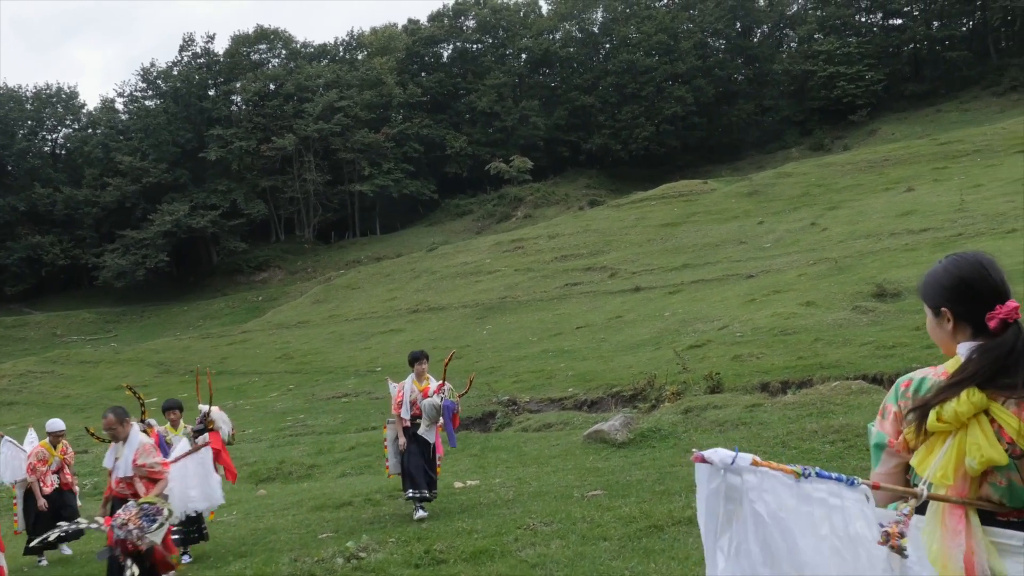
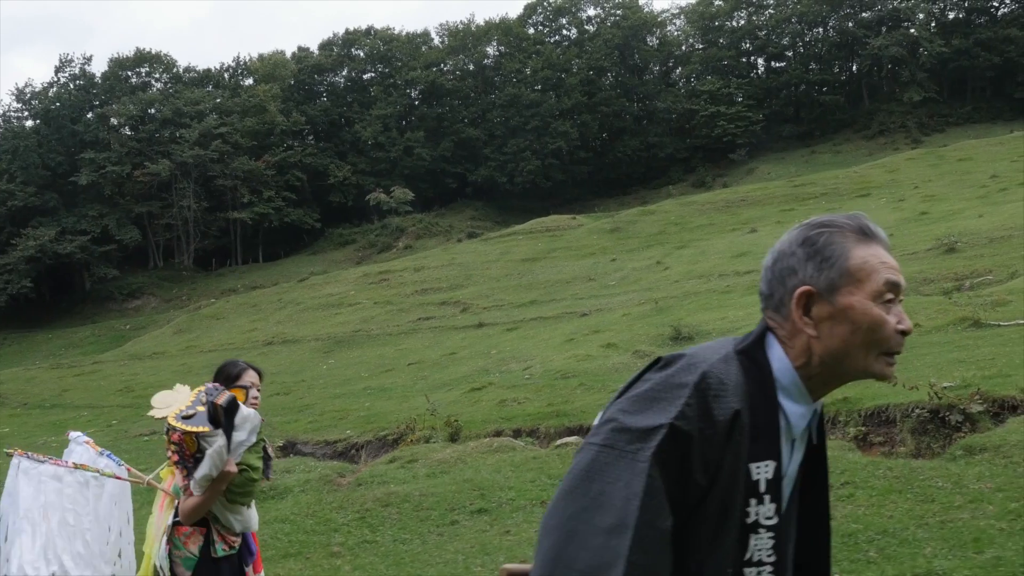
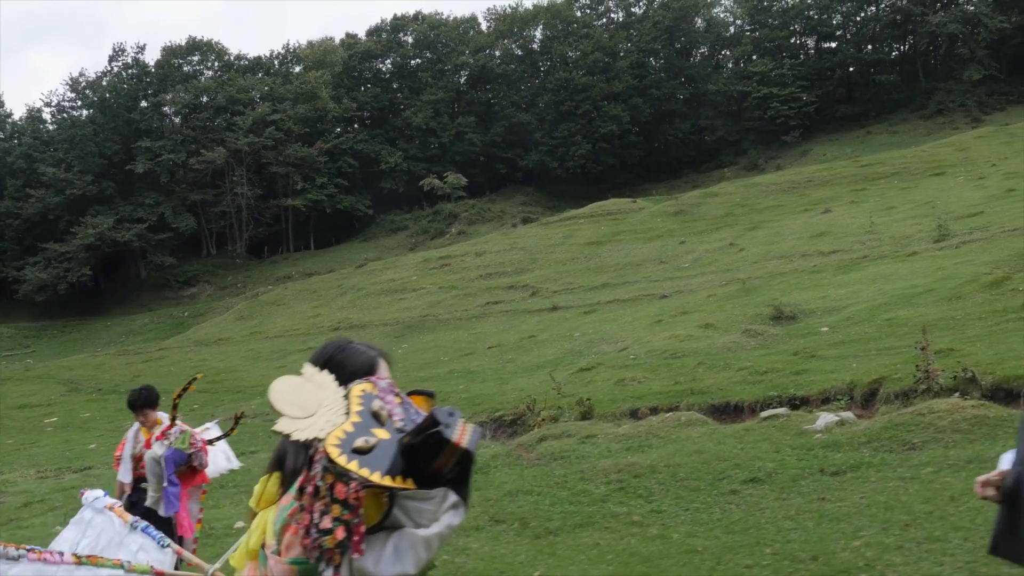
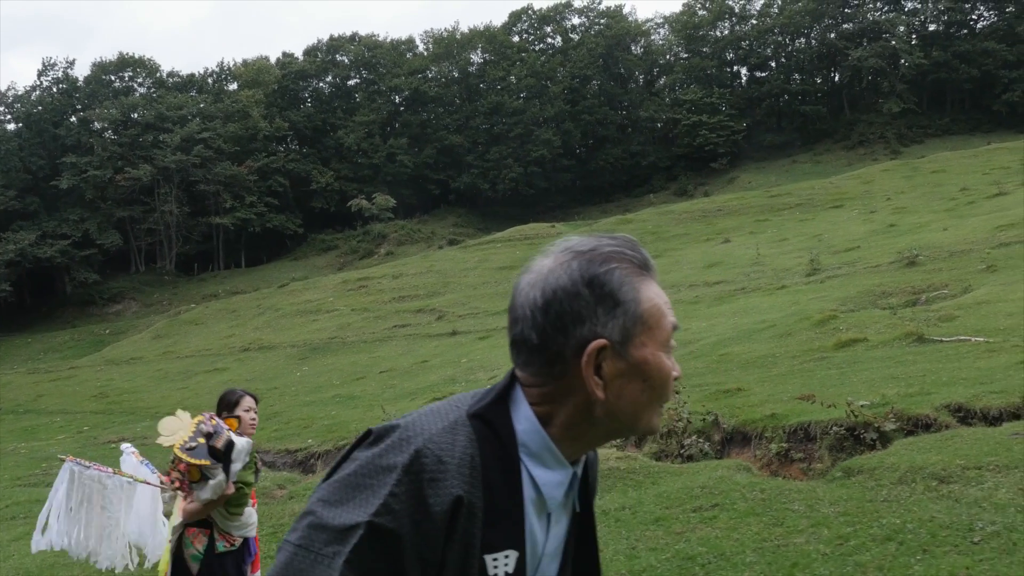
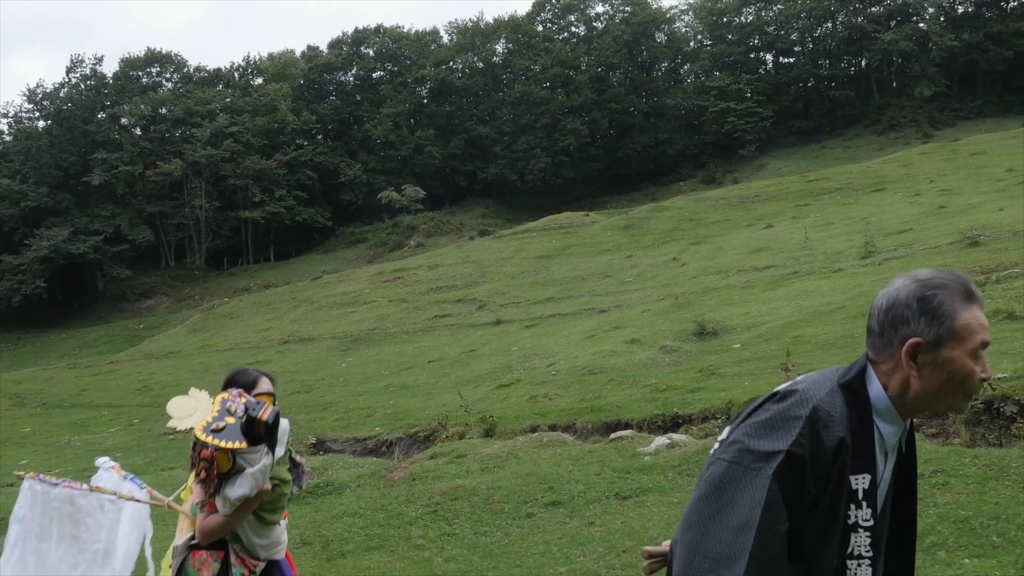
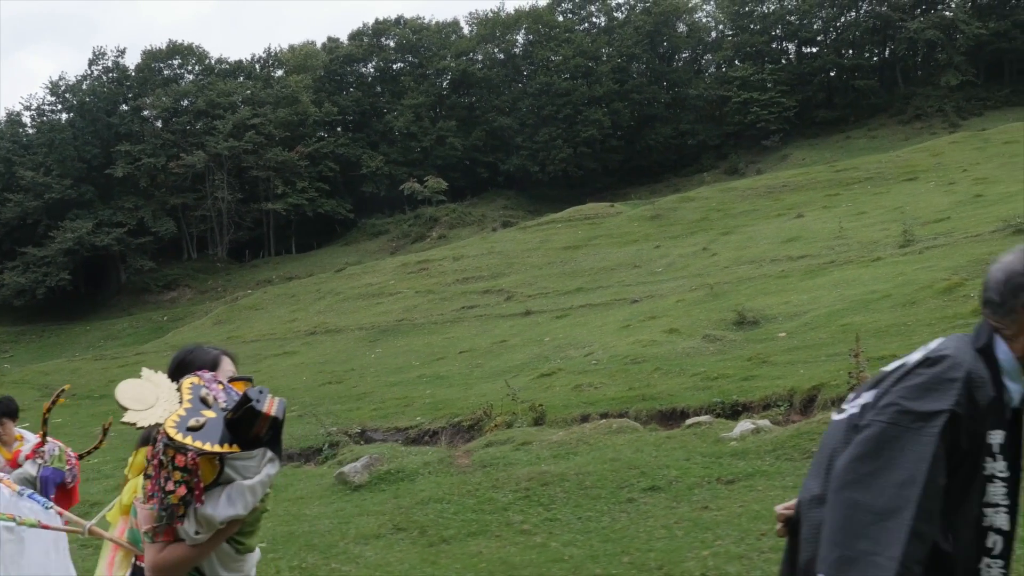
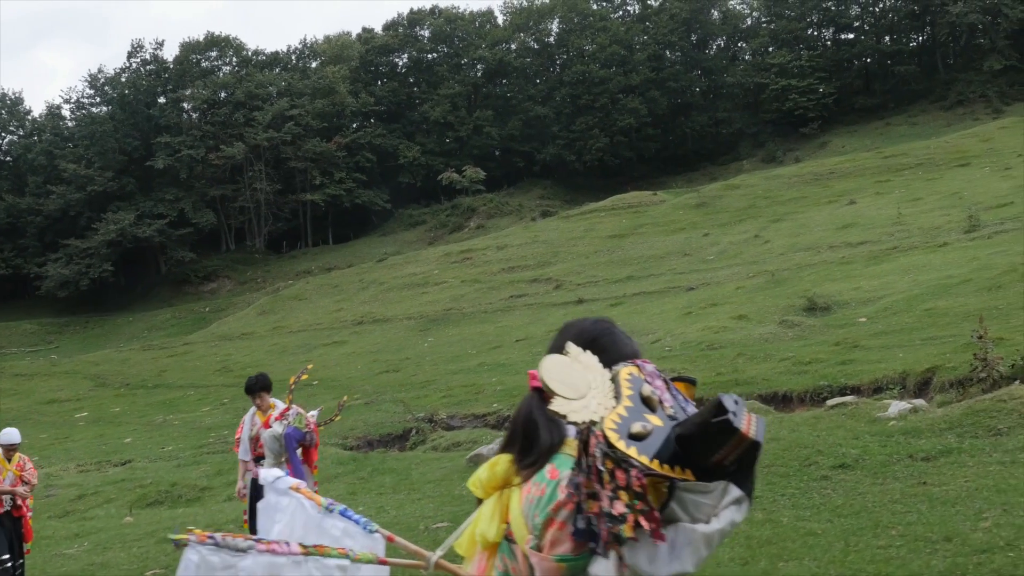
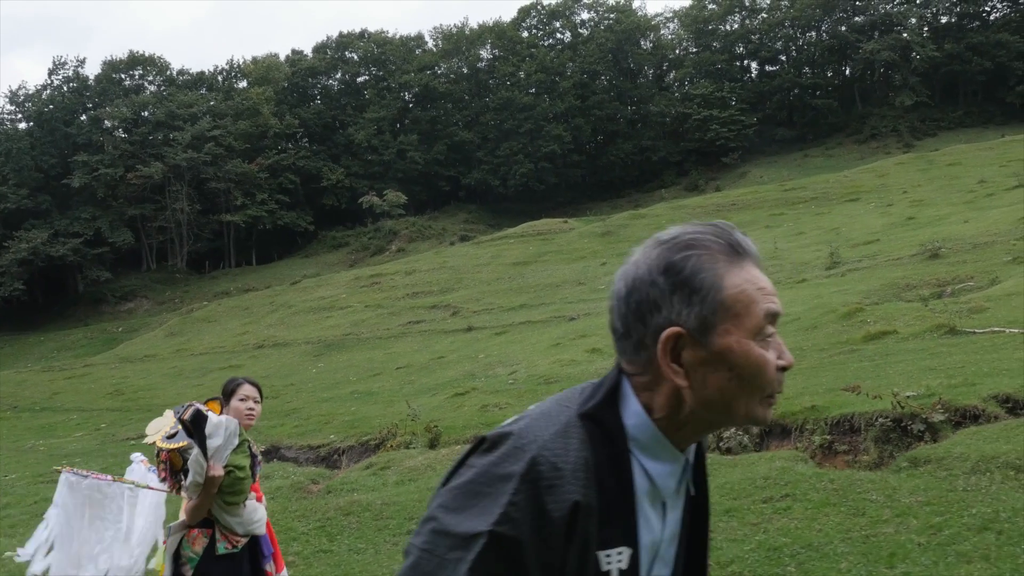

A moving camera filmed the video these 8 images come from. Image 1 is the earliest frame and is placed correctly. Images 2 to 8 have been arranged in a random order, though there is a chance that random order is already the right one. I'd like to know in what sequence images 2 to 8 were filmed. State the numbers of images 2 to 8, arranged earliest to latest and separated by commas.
7, 3, 6, 5, 2, 8, 4
